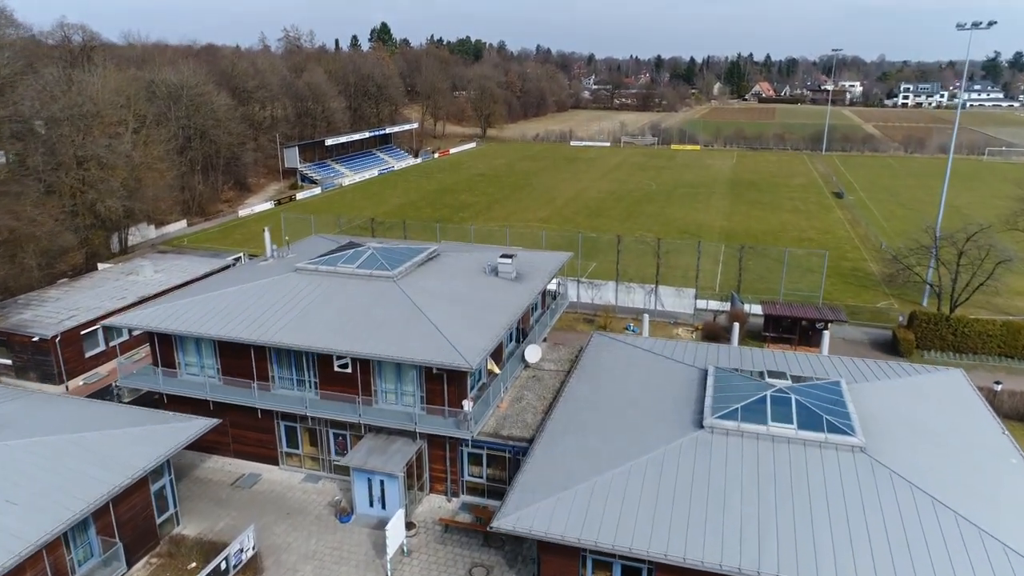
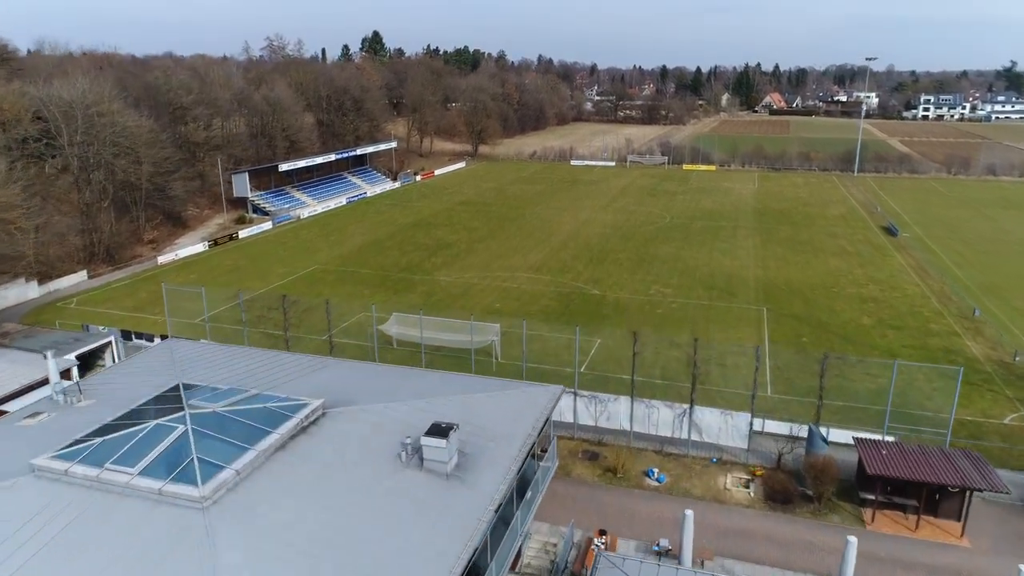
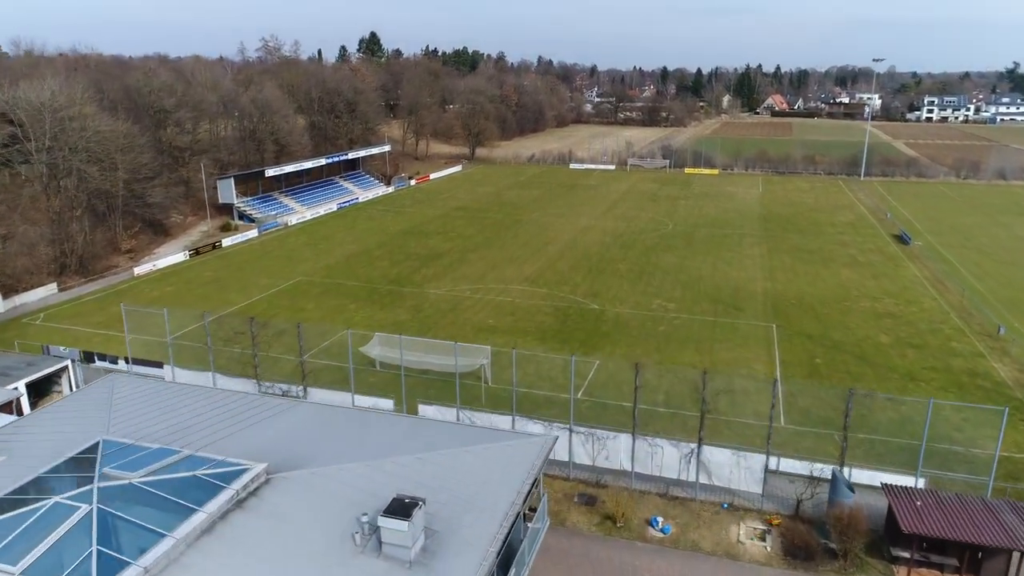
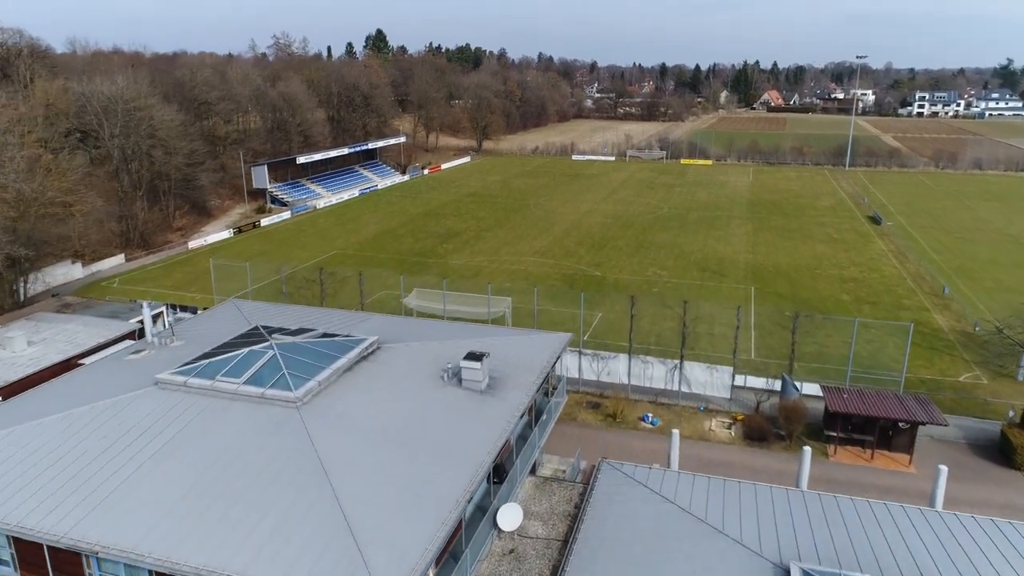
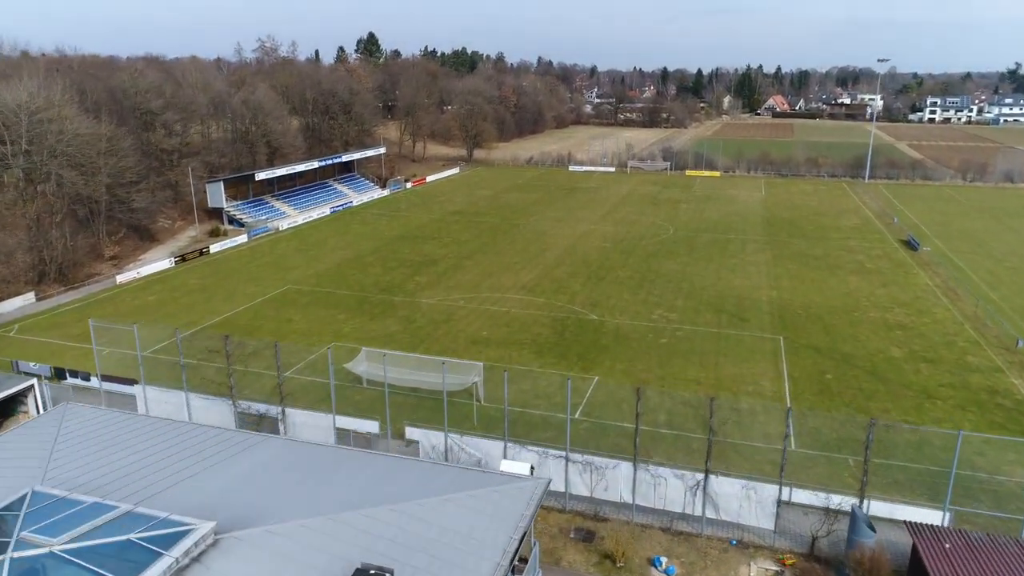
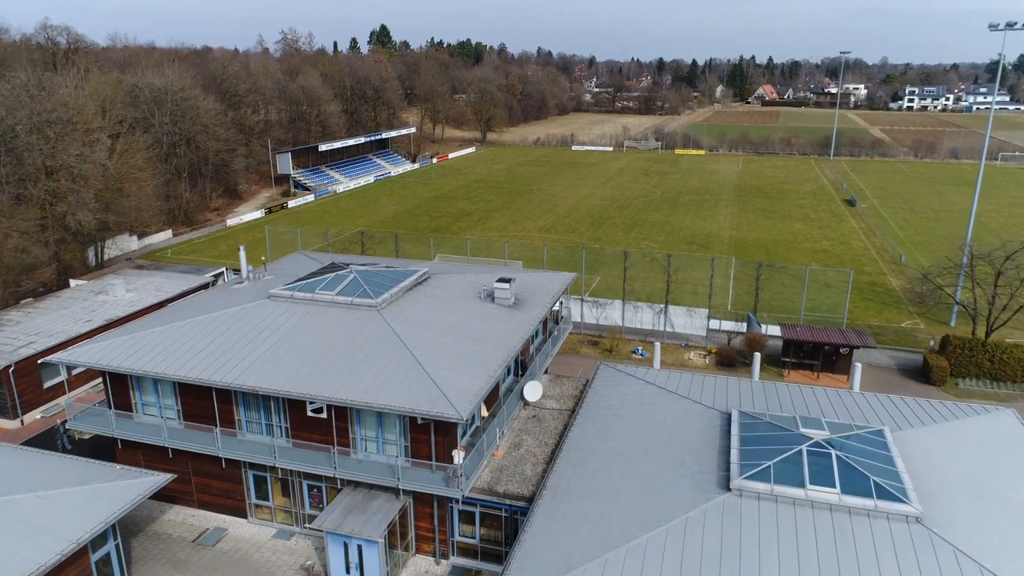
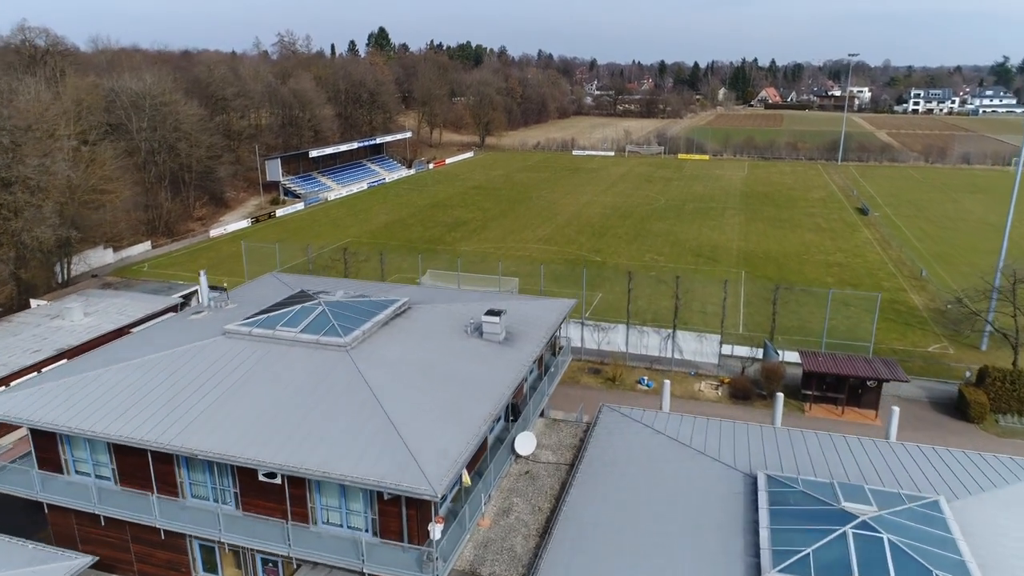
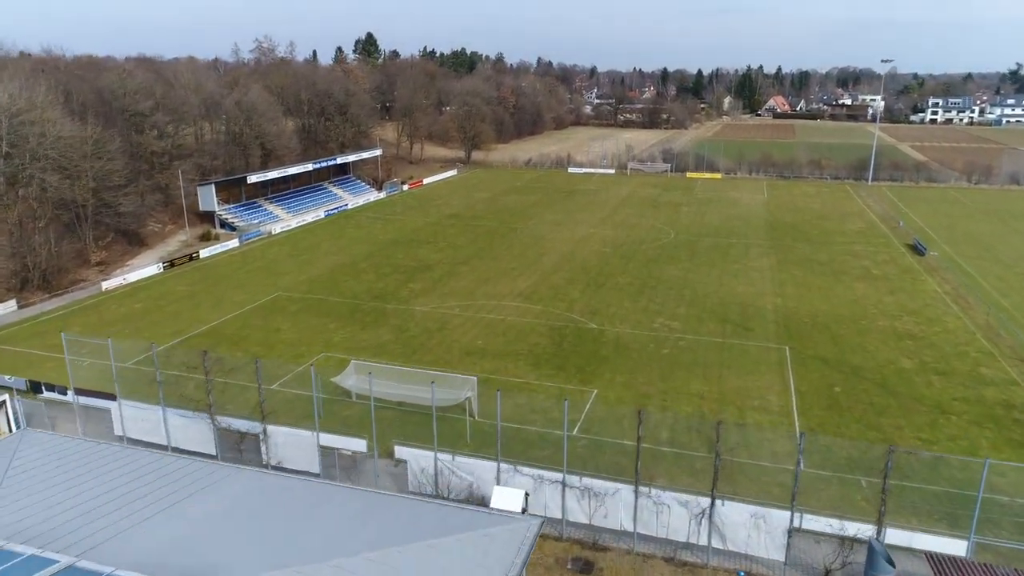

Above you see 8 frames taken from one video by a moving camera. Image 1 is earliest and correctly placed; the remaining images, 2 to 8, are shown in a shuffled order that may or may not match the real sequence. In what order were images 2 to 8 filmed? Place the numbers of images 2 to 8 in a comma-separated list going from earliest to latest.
6, 7, 4, 2, 3, 5, 8
